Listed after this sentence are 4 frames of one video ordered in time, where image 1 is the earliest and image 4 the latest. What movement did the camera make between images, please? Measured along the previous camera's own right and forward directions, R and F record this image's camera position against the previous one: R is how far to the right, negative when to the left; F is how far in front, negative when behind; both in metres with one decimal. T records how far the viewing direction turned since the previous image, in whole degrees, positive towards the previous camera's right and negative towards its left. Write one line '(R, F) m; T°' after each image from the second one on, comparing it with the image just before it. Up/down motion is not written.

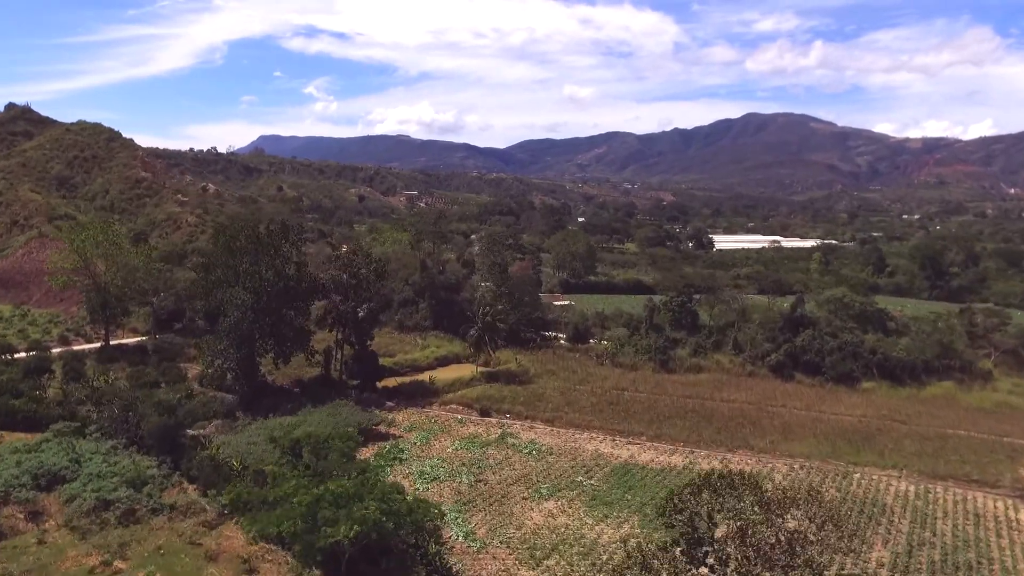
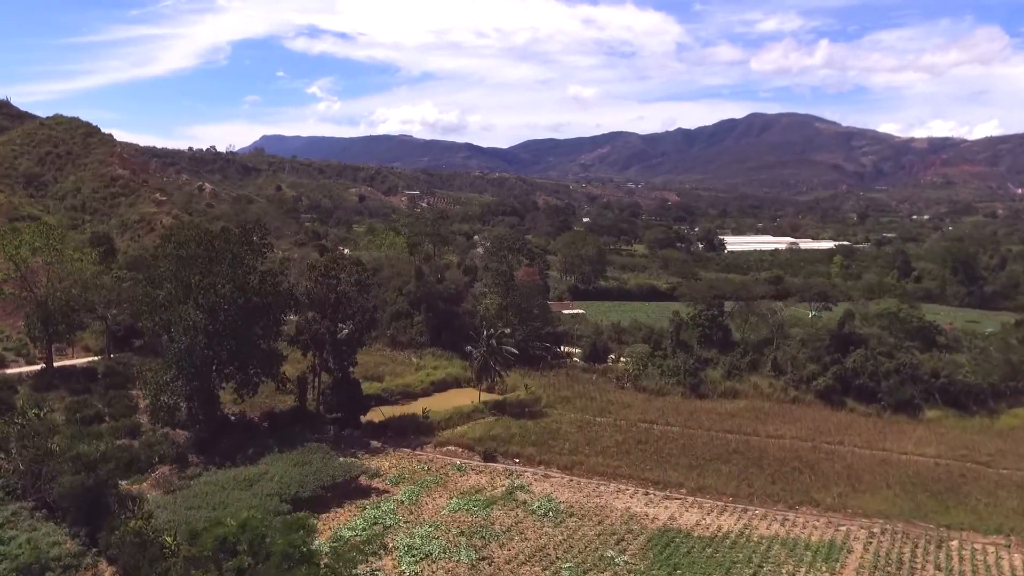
(-0.2, +4.2) m; 0°
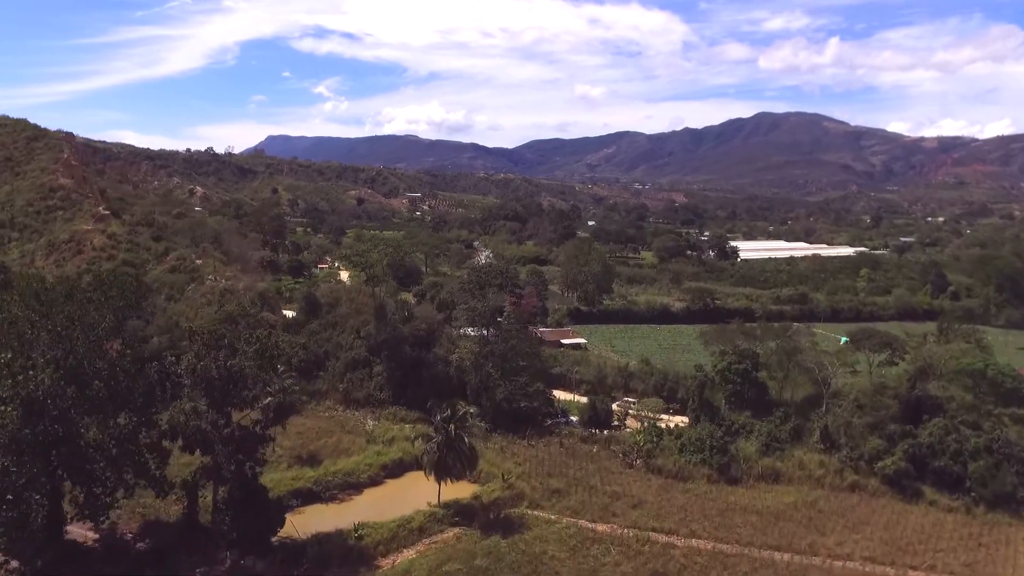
(+0.8, +6.3) m; 0°
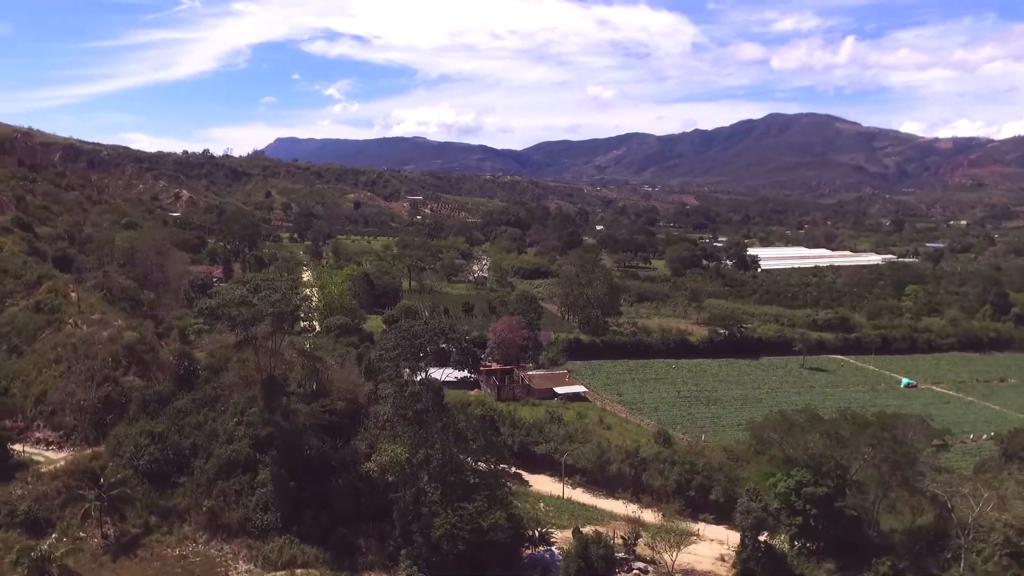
(+1.2, +9.1) m; -1°
